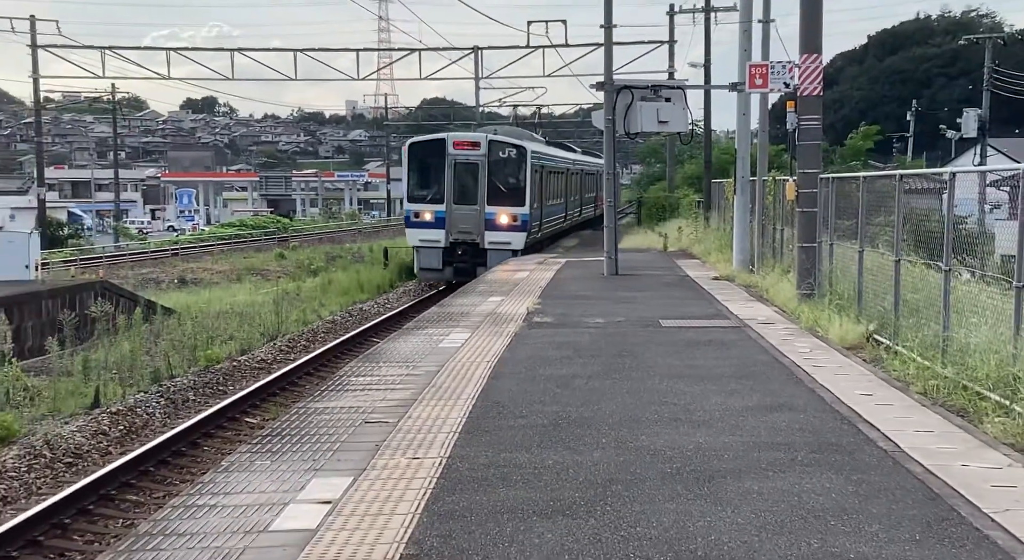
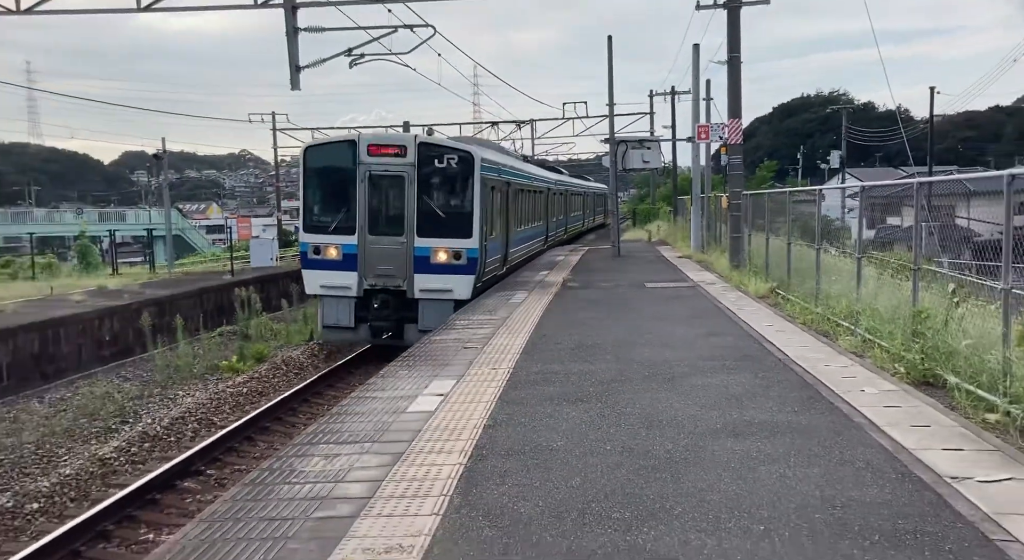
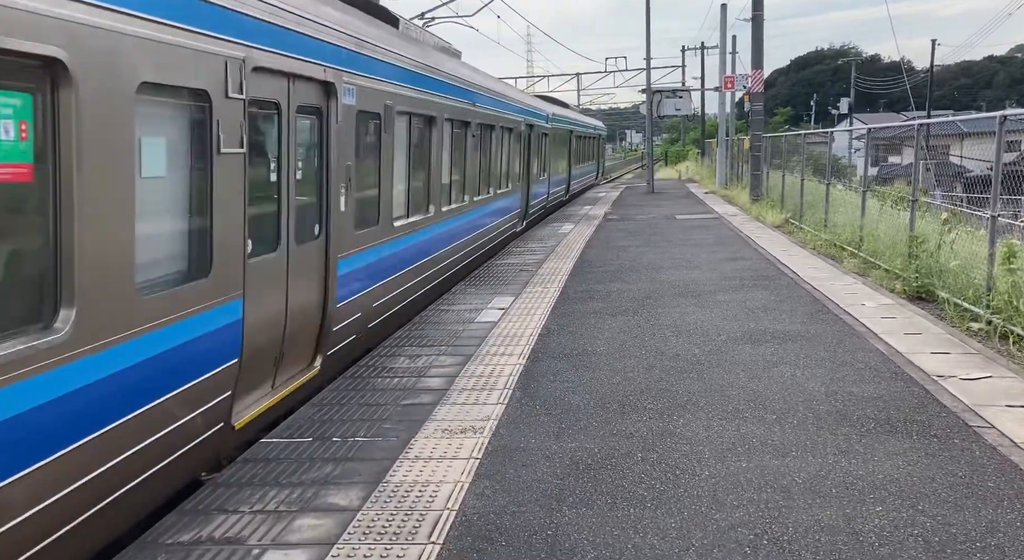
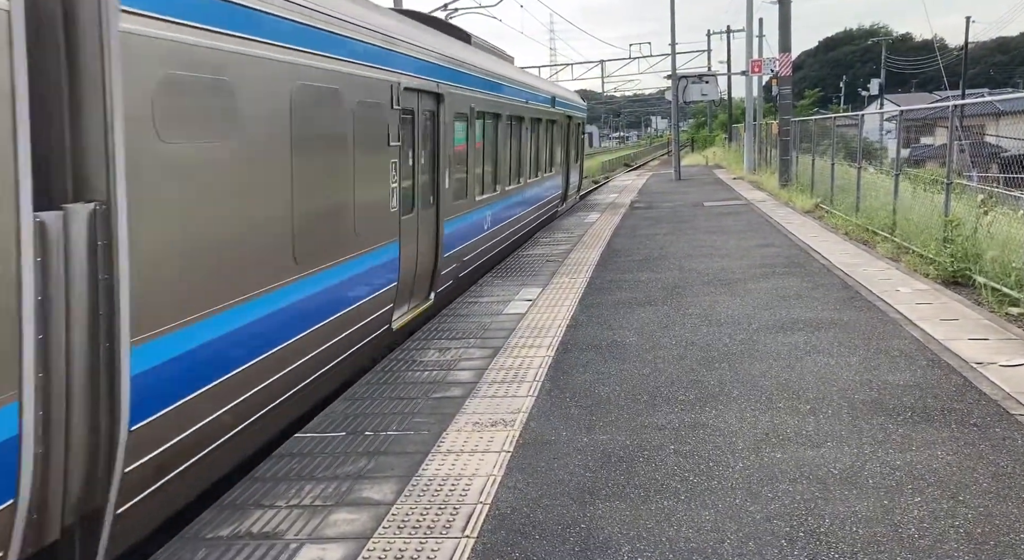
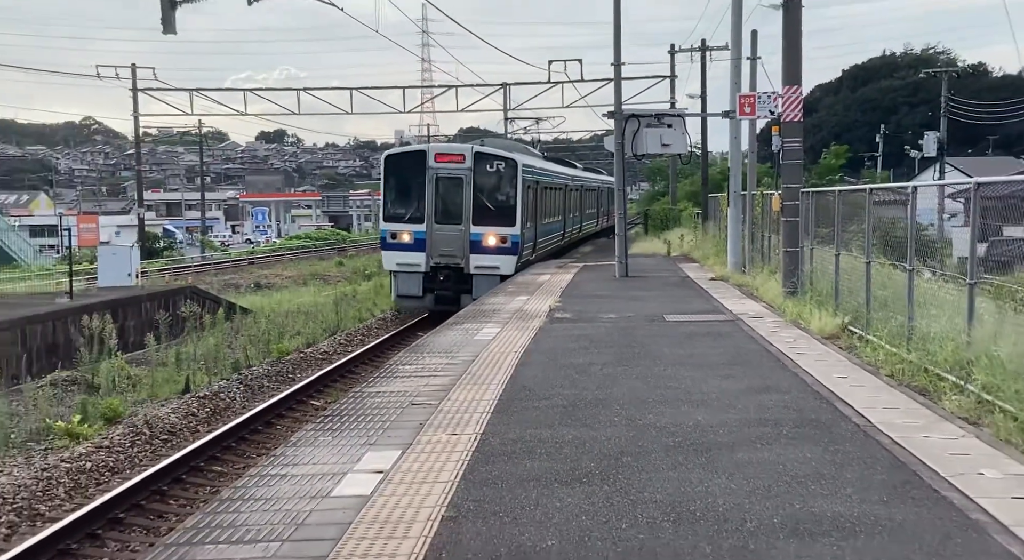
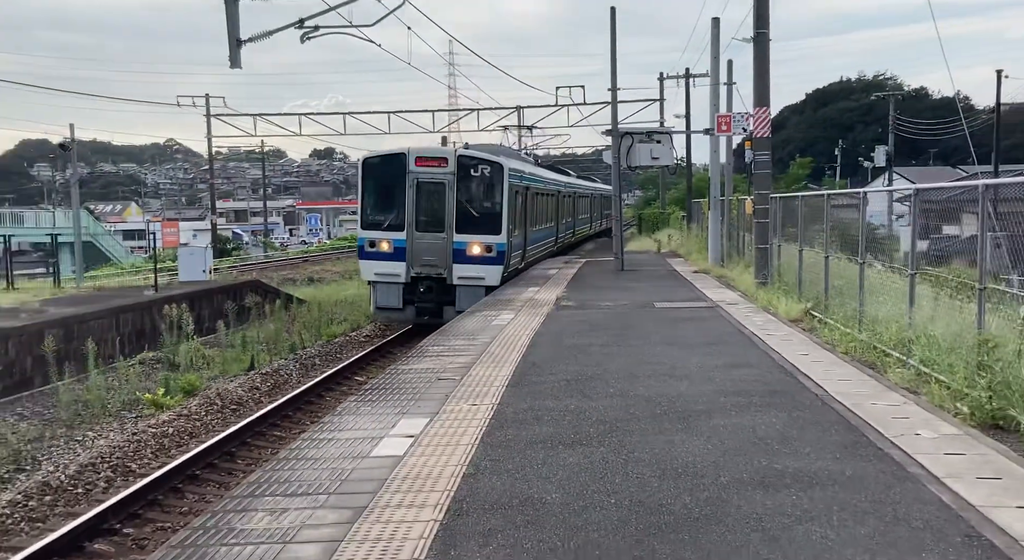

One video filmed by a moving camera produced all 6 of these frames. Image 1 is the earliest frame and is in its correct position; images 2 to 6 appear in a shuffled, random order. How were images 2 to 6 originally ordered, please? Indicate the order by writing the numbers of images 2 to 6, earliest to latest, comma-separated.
5, 6, 2, 3, 4
